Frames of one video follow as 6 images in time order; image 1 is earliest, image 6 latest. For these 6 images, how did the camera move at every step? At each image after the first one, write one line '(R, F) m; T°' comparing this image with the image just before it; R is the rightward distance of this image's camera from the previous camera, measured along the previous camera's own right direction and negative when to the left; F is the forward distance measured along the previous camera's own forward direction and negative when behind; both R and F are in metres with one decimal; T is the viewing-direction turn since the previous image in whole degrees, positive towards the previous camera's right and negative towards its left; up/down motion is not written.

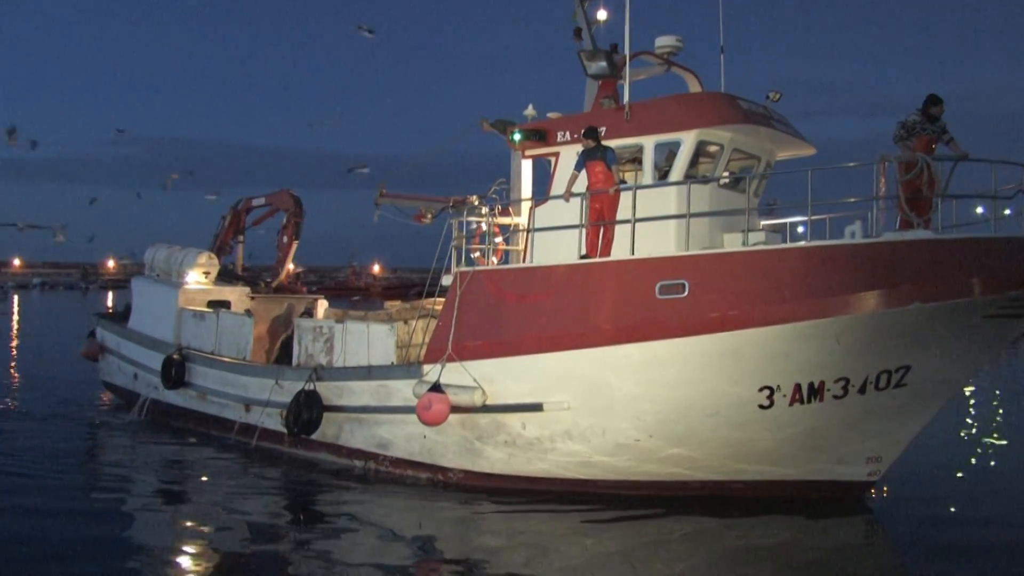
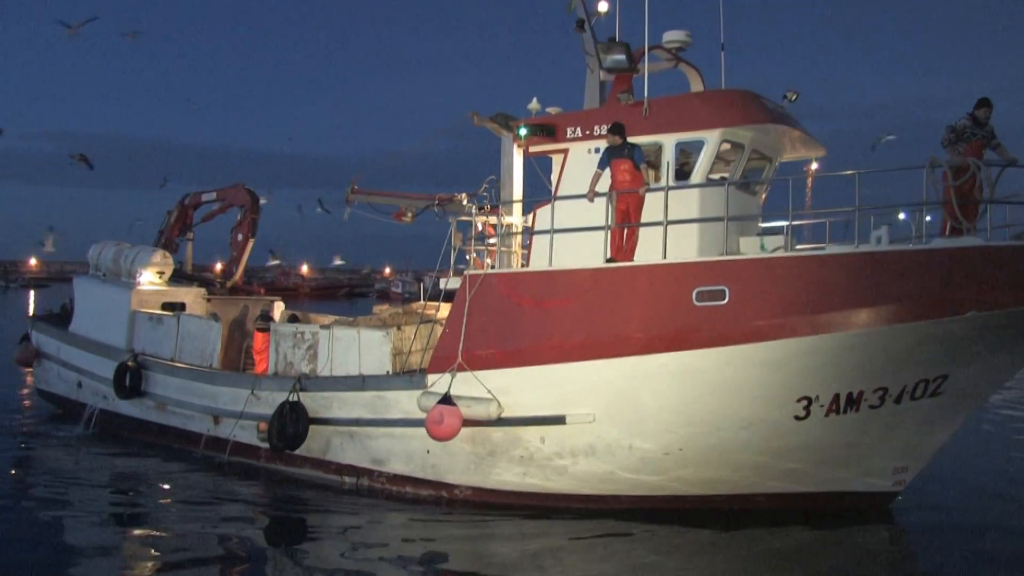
(-0.8, +0.5) m; +6°
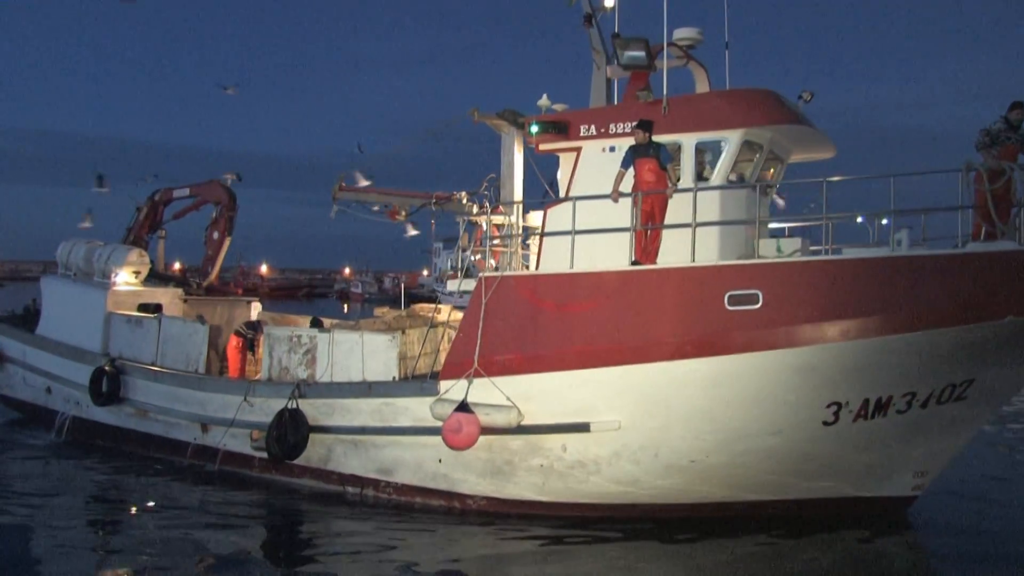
(-0.6, +0.3) m; +4°
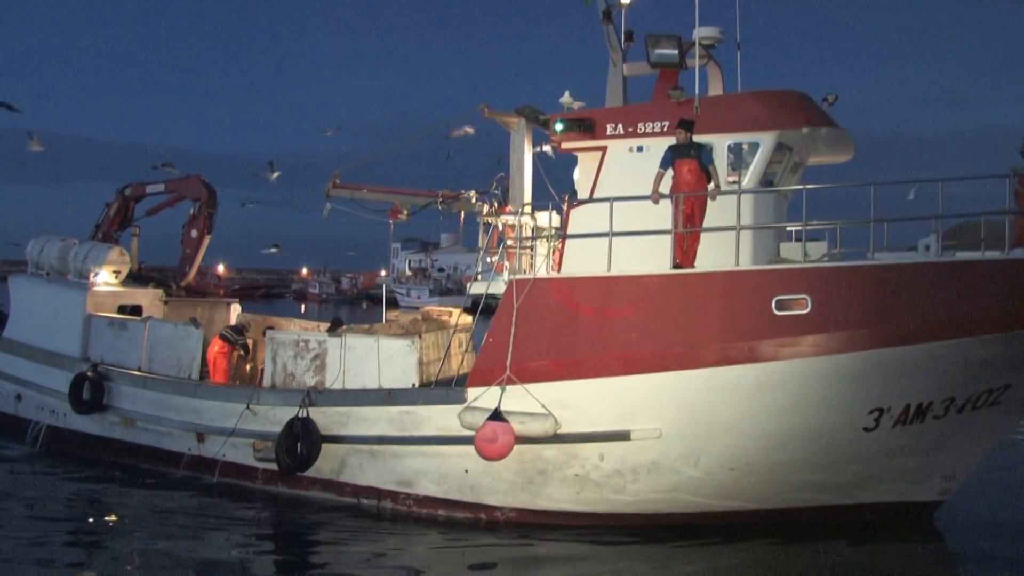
(-0.7, +0.3) m; +4°
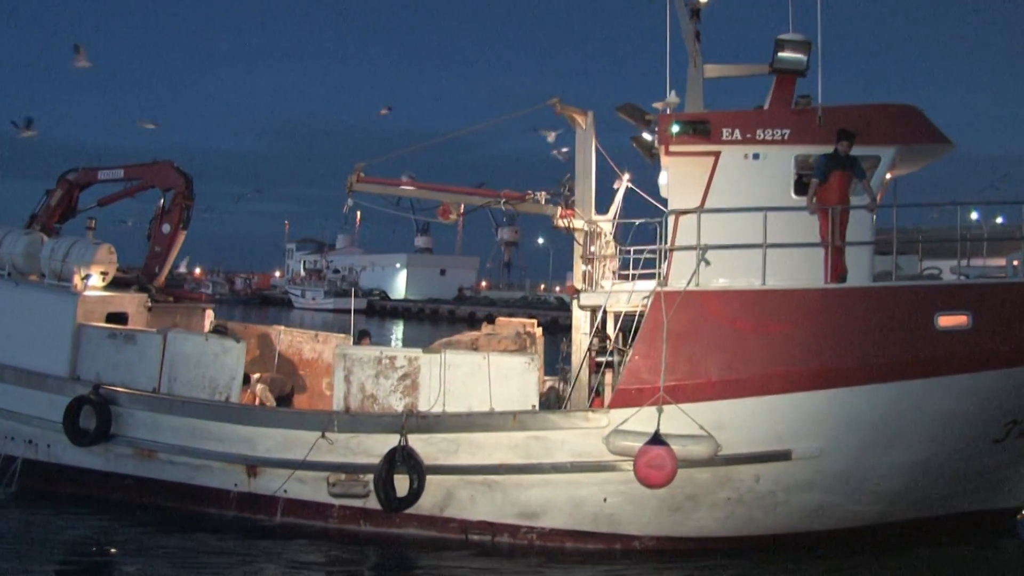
(-2.3, +0.9) m; +12°
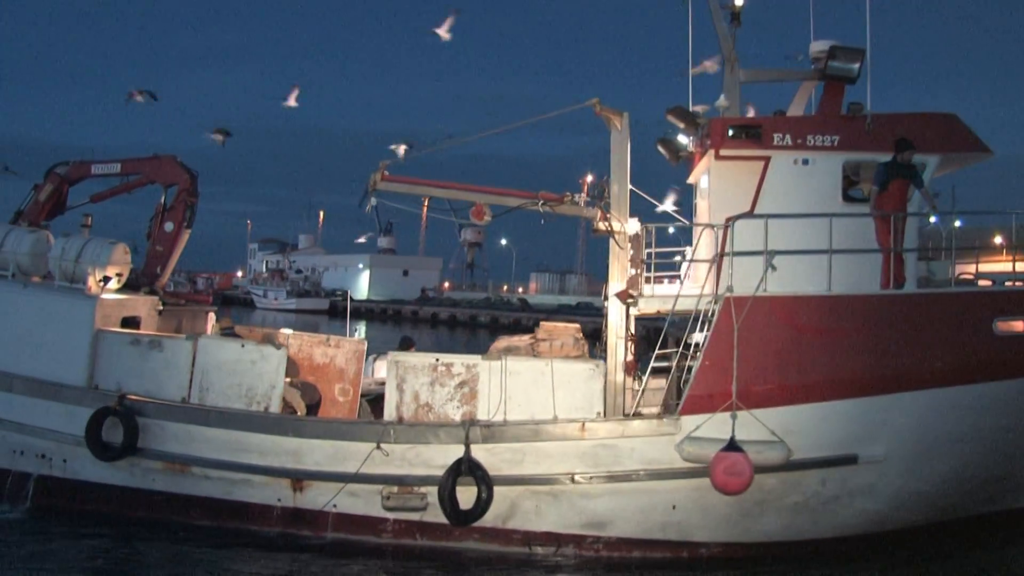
(-1.0, +0.2) m; +5°
